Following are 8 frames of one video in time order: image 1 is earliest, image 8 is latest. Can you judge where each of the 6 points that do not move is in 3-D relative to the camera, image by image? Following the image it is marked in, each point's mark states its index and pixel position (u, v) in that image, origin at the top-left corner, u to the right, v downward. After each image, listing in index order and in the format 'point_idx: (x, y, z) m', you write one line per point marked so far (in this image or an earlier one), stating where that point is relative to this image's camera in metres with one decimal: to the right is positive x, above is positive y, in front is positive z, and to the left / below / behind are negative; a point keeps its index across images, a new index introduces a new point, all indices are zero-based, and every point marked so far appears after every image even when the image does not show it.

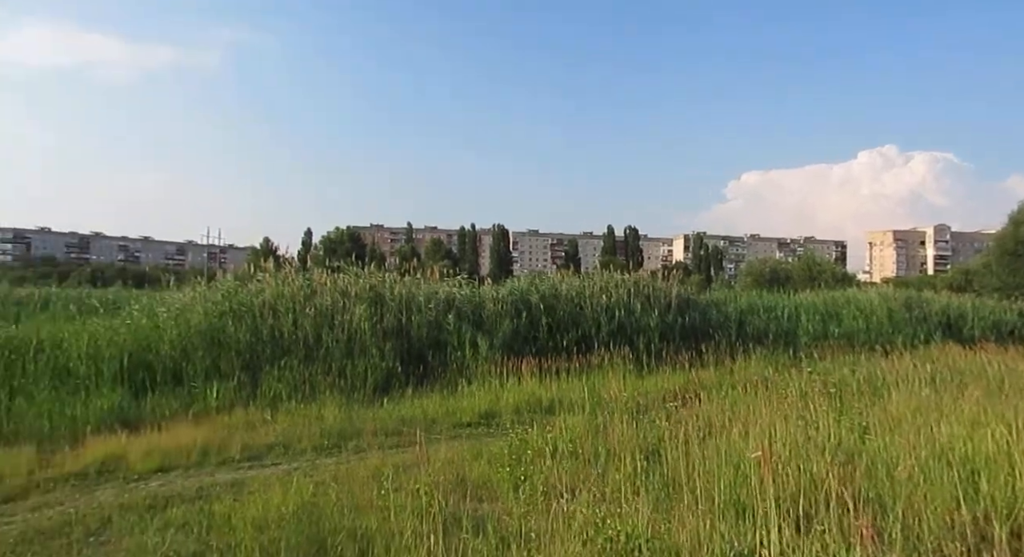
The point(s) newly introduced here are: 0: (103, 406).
0: (-4.2, -1.3, +7.5) m
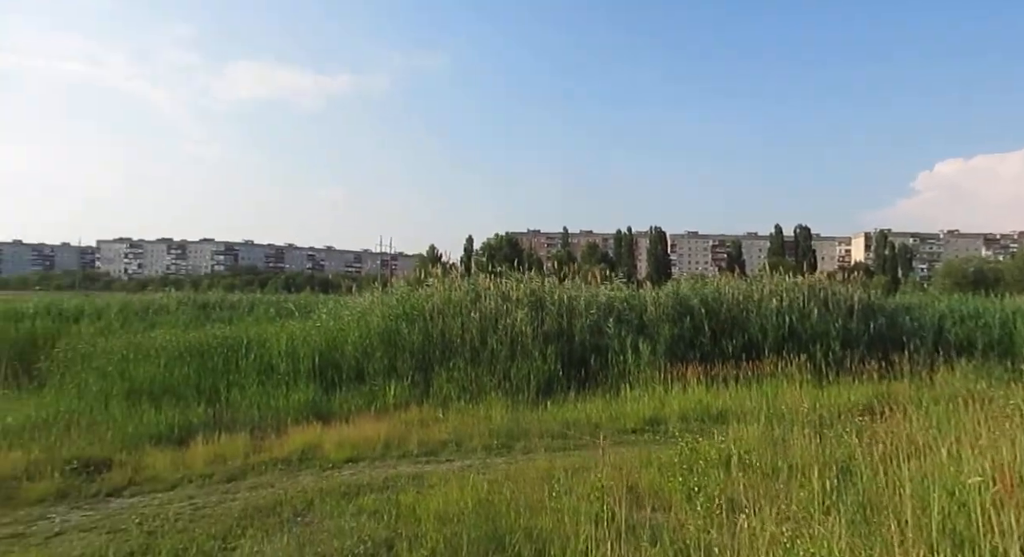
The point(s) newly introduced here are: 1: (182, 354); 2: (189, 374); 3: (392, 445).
0: (-2.4, -1.4, +8.3) m
1: (-4.2, -1.0, +9.3) m
2: (-3.9, -1.2, +8.9) m
3: (-1.1, -1.5, +6.6) m
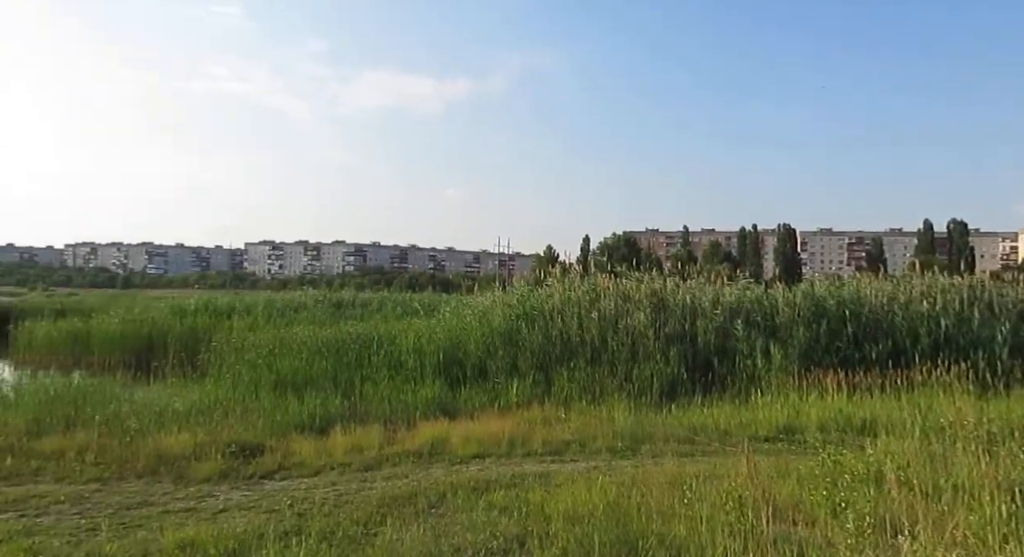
0: (-0.9, -1.4, +8.5) m
1: (-2.5, -1.0, +9.9) m
2: (-2.3, -1.2, +9.4) m
3: (+0.1, -1.5, +6.6) m
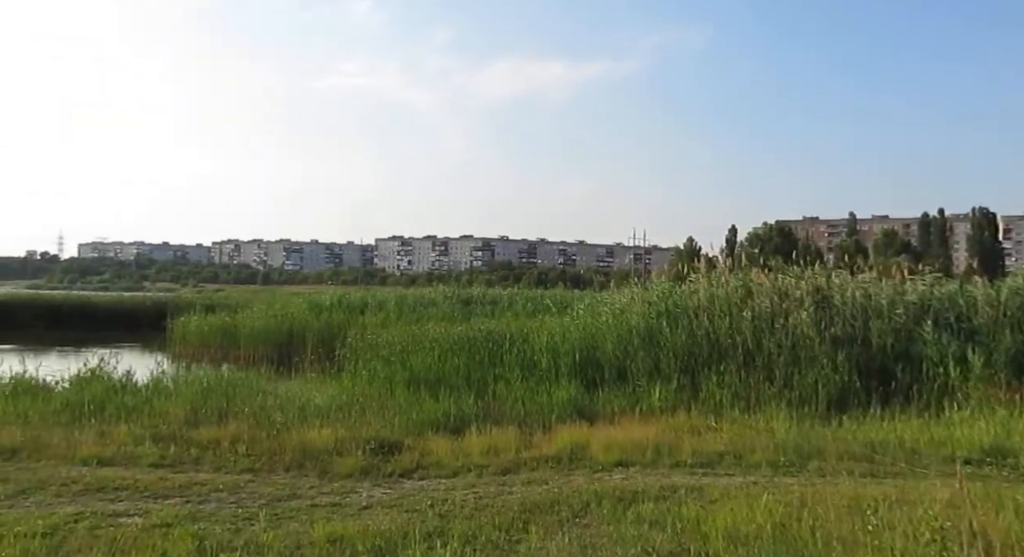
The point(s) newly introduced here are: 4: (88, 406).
0: (+0.6, -1.3, +8.3) m
1: (-0.8, -0.9, +9.9) m
2: (-0.7, -1.1, +9.4) m
3: (+1.3, -1.5, +6.3) m
4: (-4.6, -1.4, +8.0) m
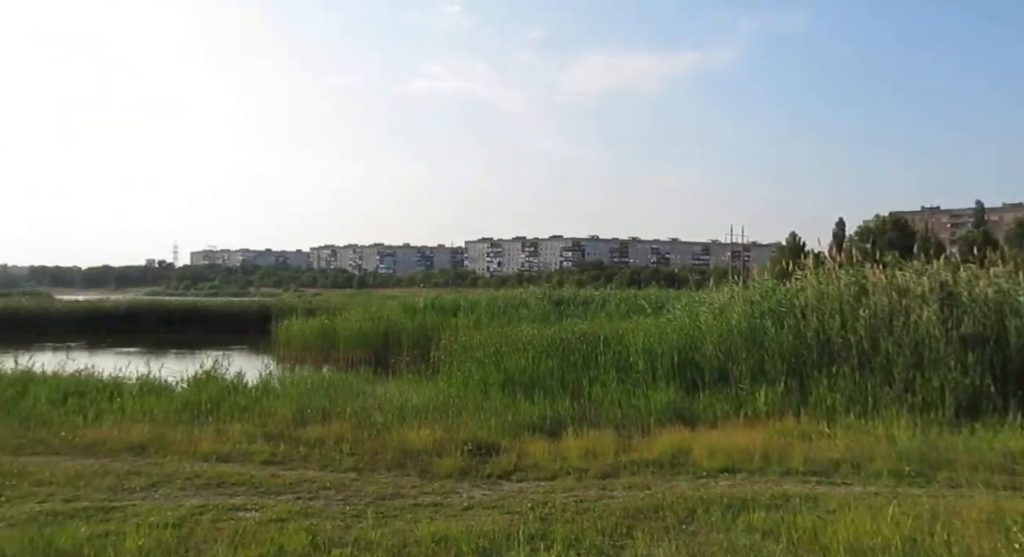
0: (+1.7, -1.4, +8.2) m
1: (+0.5, -1.0, +9.9) m
2: (+0.5, -1.1, +9.4) m
3: (+2.1, -1.5, +6.1) m
4: (-3.6, -1.5, +8.5) m
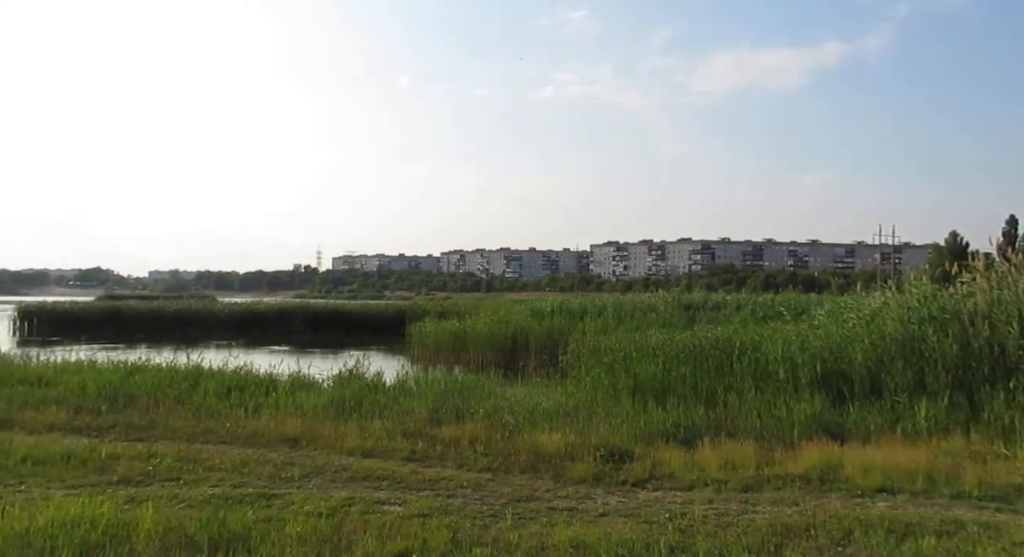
0: (+3.1, -1.4, +7.8) m
1: (+2.2, -1.0, +9.7) m
2: (+2.1, -1.2, +9.1) m
3: (+3.2, -1.5, +5.6) m
4: (-2.0, -1.5, +8.9) m
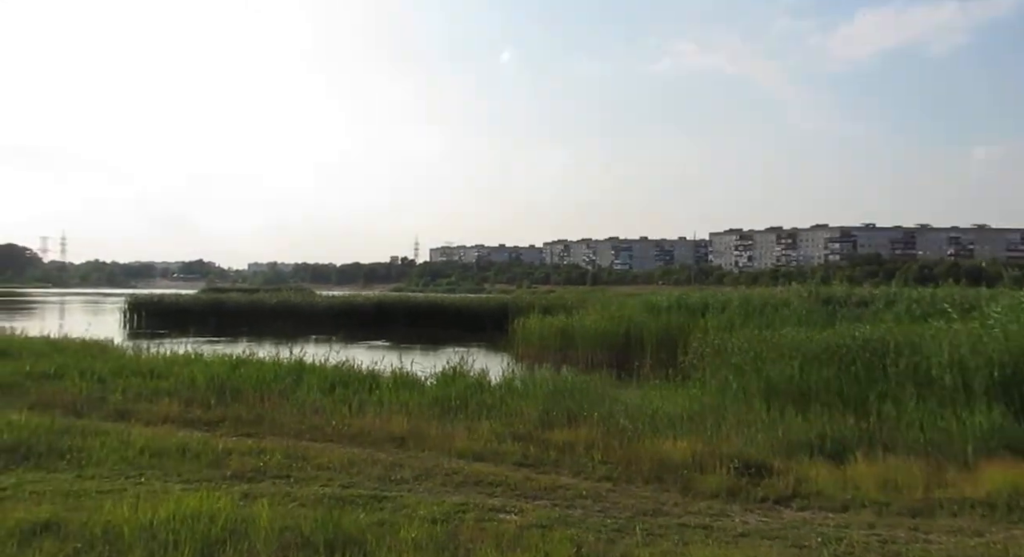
0: (+4.2, -1.3, +6.5) m
1: (+3.5, -0.9, +8.5) m
2: (+3.4, -1.1, +8.0) m
3: (+4.0, -1.4, +4.3) m
4: (-0.7, -1.4, +8.3) m
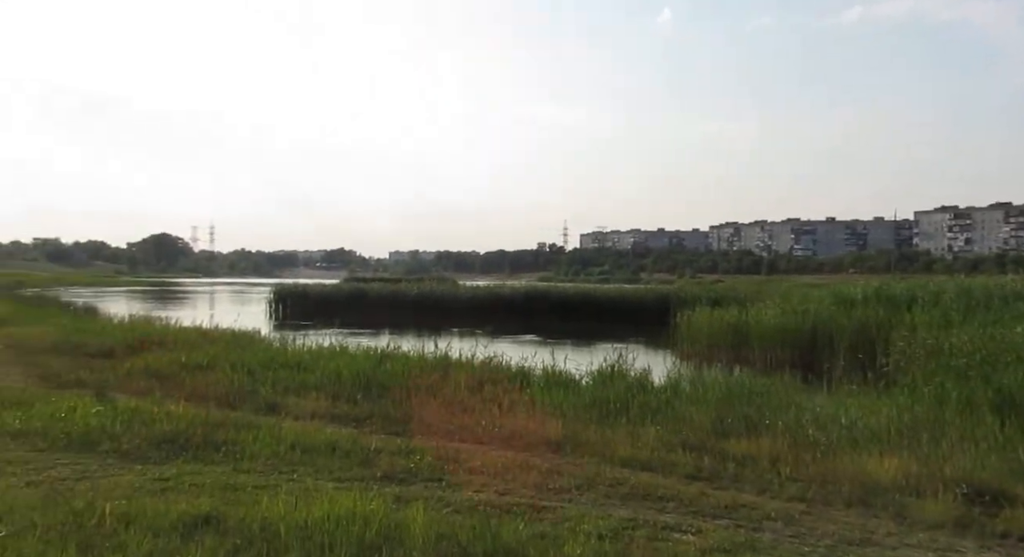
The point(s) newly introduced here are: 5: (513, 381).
0: (+5.4, -1.2, +4.7) m
1: (+5.2, -0.8, +6.8) m
2: (+5.0, -1.0, +6.3) m
3: (+4.9, -1.3, +2.6) m
4: (+0.9, -1.3, +7.4) m
5: (0.0, -1.2, +8.8) m
